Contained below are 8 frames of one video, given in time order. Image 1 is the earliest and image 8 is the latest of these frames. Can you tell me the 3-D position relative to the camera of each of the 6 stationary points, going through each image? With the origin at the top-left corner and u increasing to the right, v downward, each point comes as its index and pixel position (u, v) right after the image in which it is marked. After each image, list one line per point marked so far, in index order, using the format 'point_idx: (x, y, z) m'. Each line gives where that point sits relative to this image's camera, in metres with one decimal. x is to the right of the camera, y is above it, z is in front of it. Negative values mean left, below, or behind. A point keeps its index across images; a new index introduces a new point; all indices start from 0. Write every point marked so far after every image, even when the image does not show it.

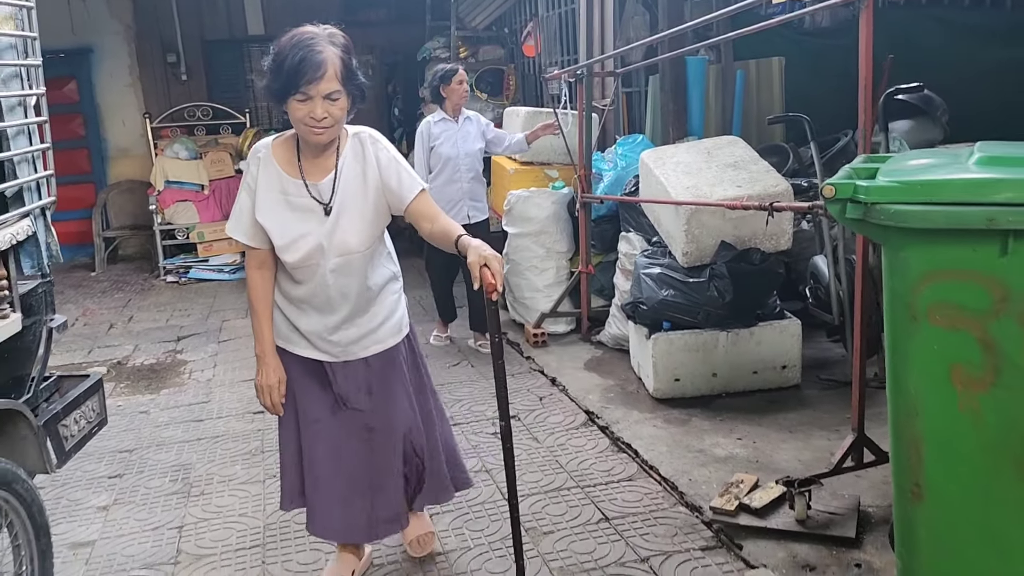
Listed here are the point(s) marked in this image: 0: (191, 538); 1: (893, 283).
0: (-1.1, -0.9, +2.9) m
1: (+0.8, 0.0, +1.7) m
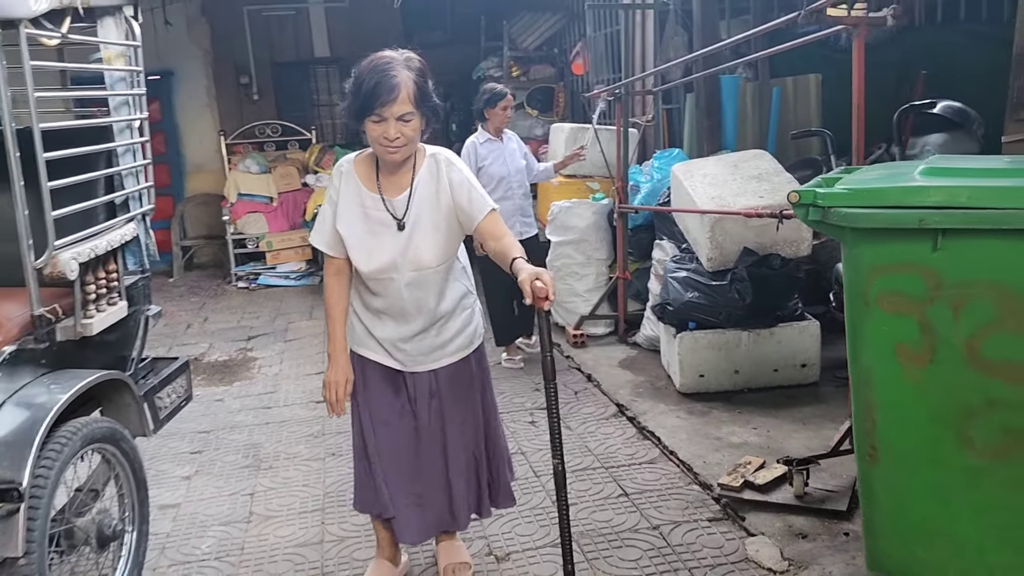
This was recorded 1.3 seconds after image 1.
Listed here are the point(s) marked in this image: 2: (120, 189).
0: (-1.0, -0.8, +3.3) m
1: (+0.8, 0.0, +2.0) m
2: (-1.3, +0.3, +2.9) m
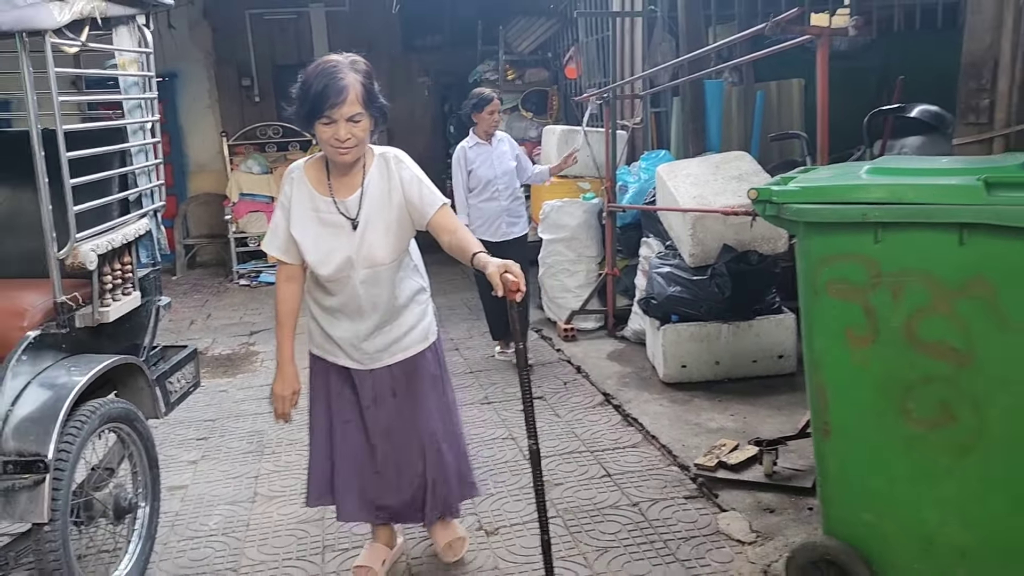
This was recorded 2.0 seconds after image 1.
0: (-1.0, -0.8, +3.5) m
1: (+0.8, +0.1, +2.2) m
2: (-1.4, +0.4, +3.1) m
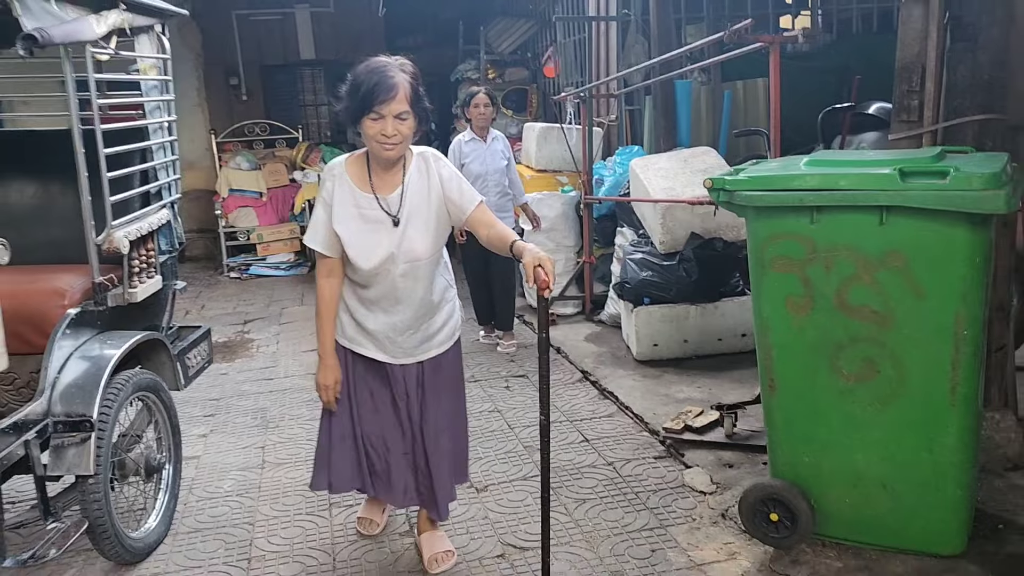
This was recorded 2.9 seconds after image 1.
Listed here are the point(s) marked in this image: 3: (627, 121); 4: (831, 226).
0: (-1.1, -0.7, +3.8) m
1: (+0.7, +0.1, +2.5) m
2: (-1.4, +0.4, +3.4) m
3: (+0.9, +1.3, +6.5) m
4: (+0.9, +0.2, +2.4) m
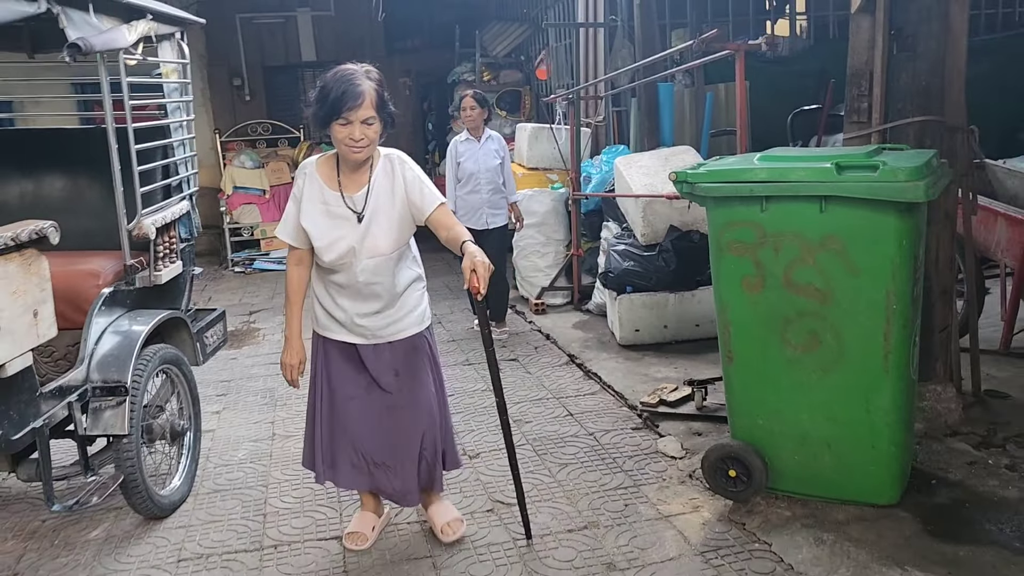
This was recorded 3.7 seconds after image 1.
0: (-1.1, -0.7, +4.2) m
1: (+0.7, +0.2, +2.9) m
2: (-1.5, +0.5, +3.7) m
3: (+0.8, +1.4, +6.8) m
4: (+0.9, +0.2, +2.7) m
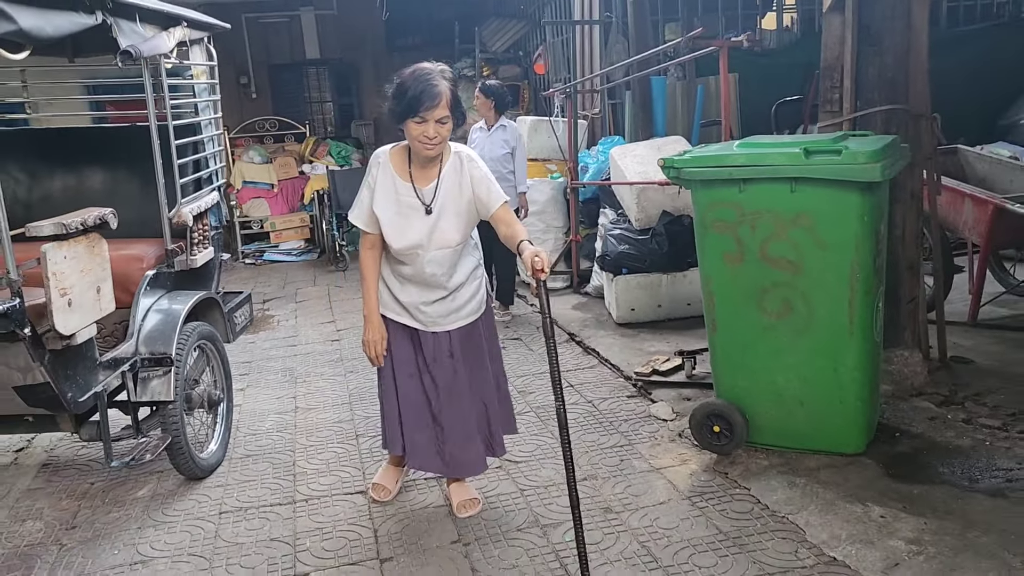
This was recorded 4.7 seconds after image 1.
0: (-1.1, -0.6, +4.5) m
1: (+0.7, +0.3, +3.2) m
2: (-1.5, +0.6, +4.0) m
3: (+0.8, +1.5, +7.1) m
4: (+0.9, +0.3, +3.1) m
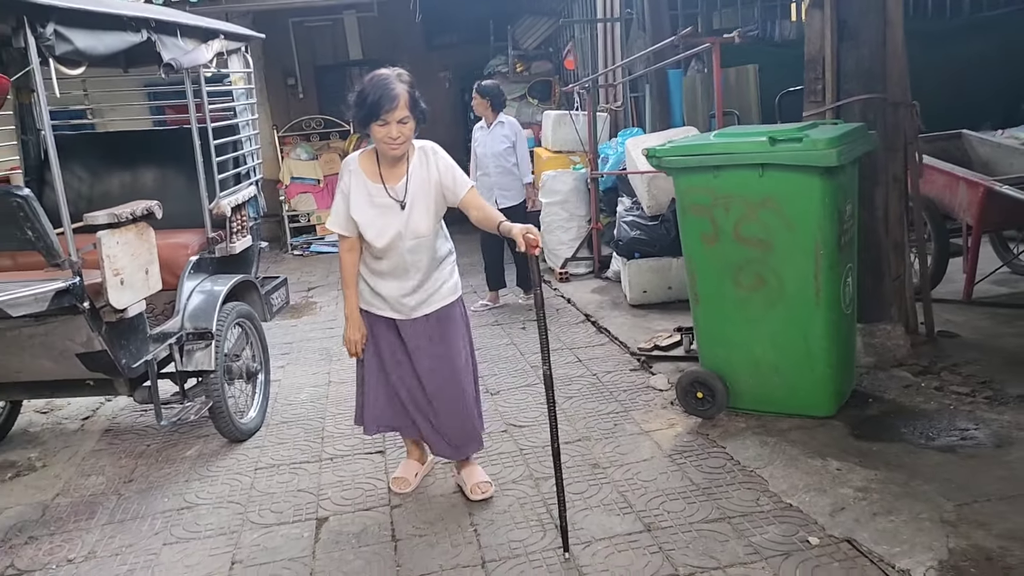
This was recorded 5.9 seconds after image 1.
0: (-1.0, -0.5, +4.9) m
1: (+0.7, +0.4, +3.5) m
2: (-1.4, +0.7, +4.5) m
3: (+1.1, +1.6, +7.4) m
4: (+0.9, +0.4, +3.3) m
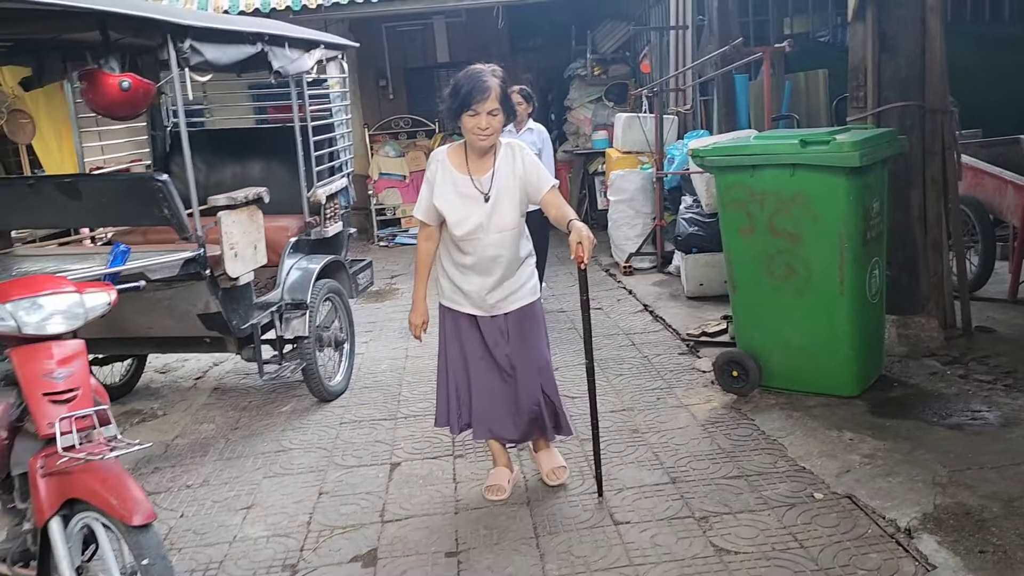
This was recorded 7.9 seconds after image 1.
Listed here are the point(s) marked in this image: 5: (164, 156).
0: (-0.6, -0.4, +5.5) m
1: (+0.9, +0.4, +3.9) m
2: (-1.0, +0.8, +5.0) m
3: (+1.7, +1.6, +7.7) m
4: (+1.1, +0.5, +3.7) m
5: (-2.1, +0.8, +5.0) m
